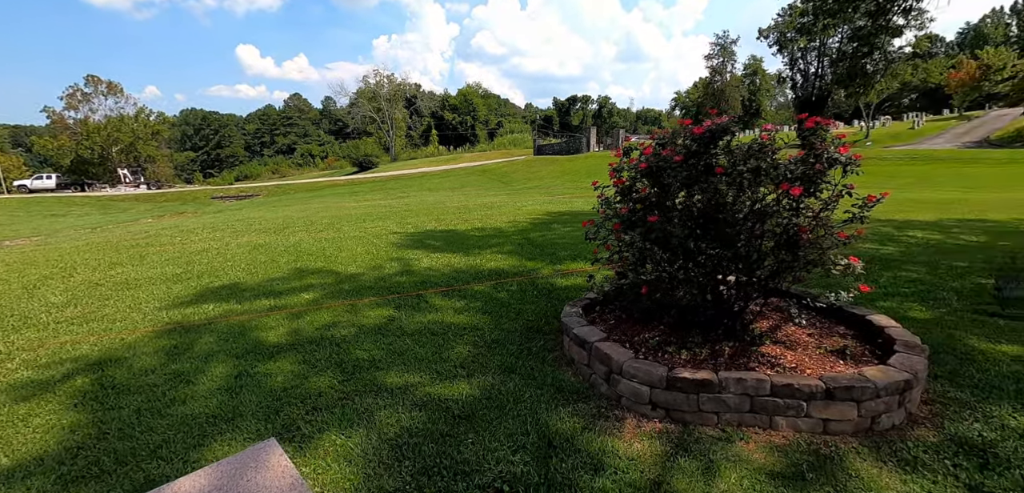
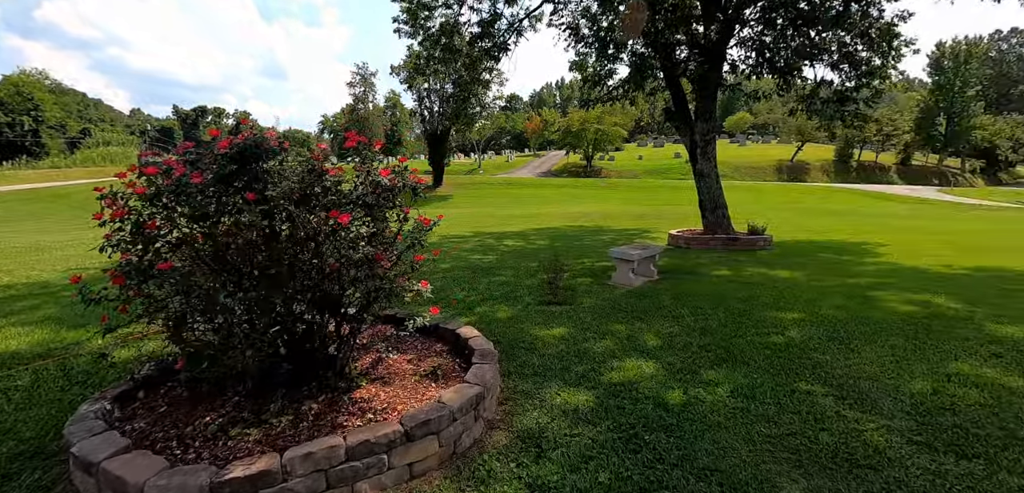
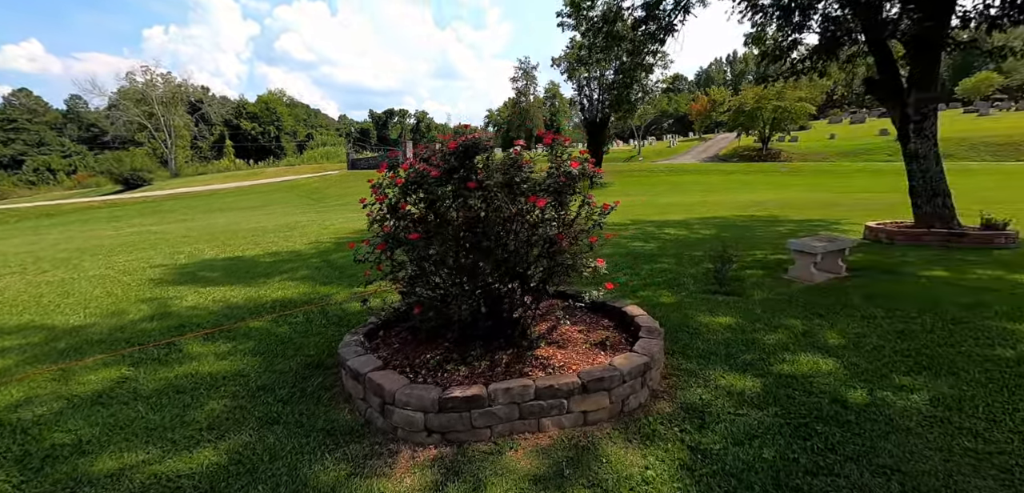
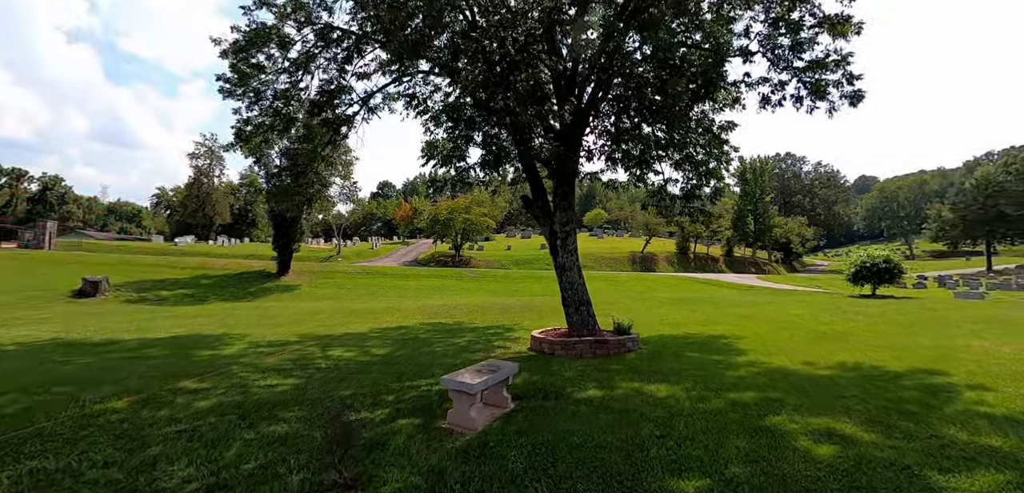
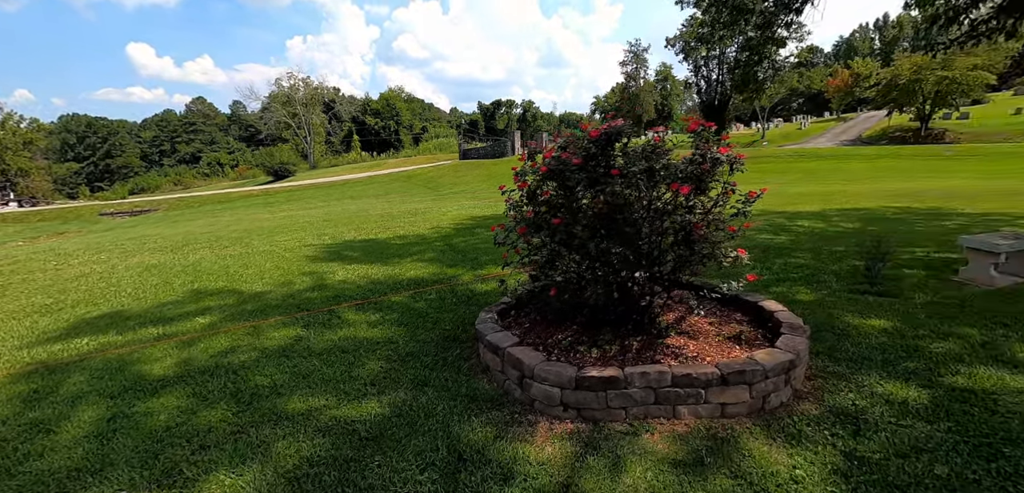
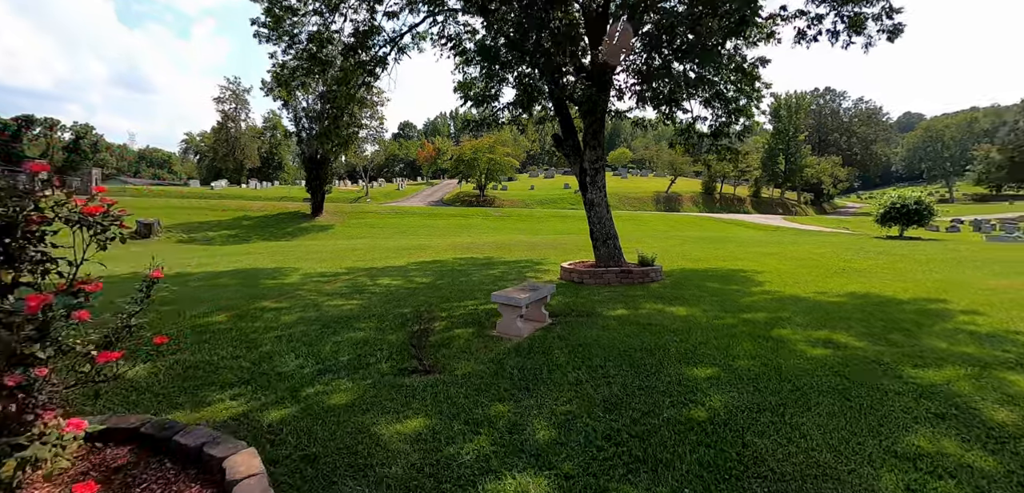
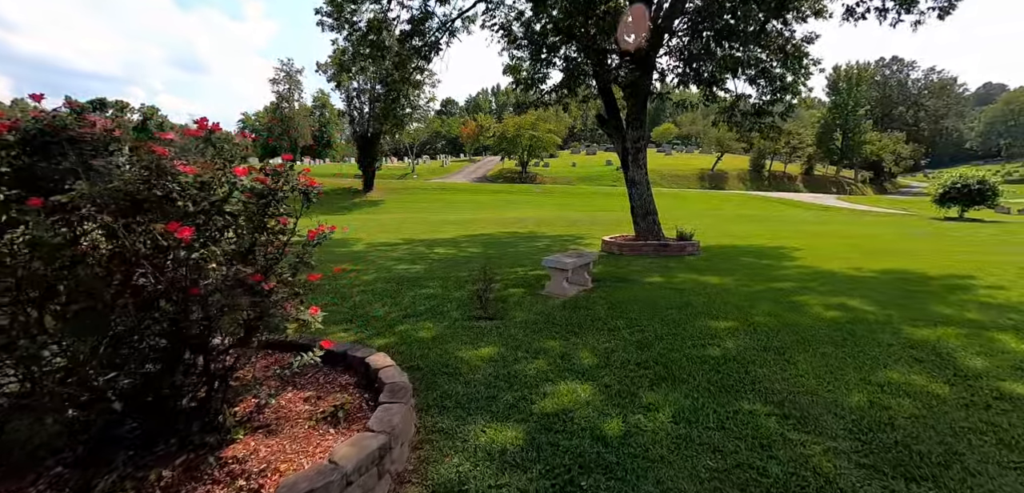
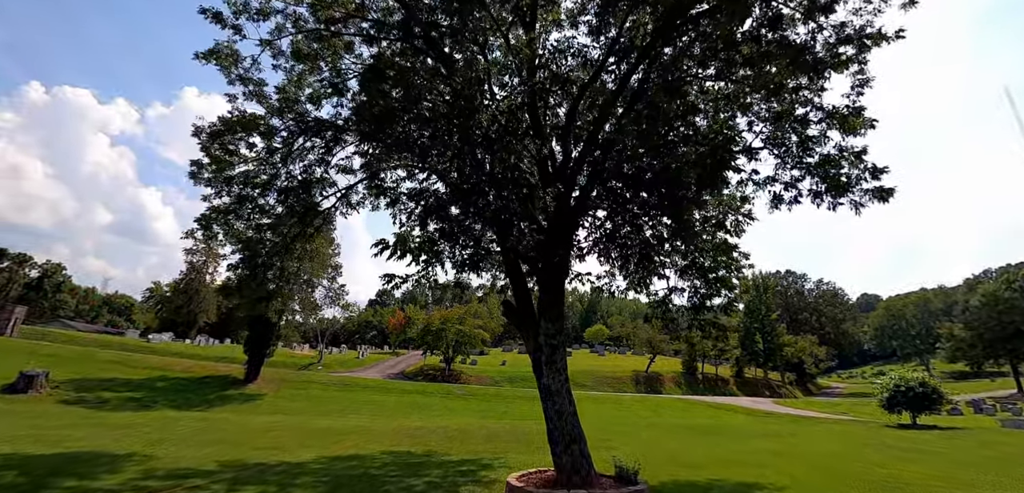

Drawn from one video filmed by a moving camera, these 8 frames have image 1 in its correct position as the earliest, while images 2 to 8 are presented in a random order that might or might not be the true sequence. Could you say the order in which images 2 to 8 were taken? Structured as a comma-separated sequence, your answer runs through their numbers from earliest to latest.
5, 3, 2, 7, 6, 4, 8
